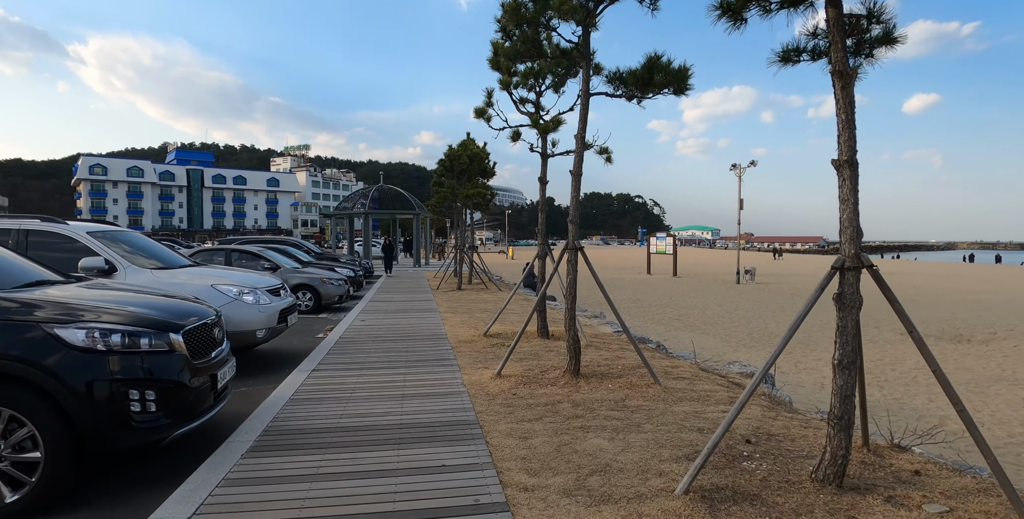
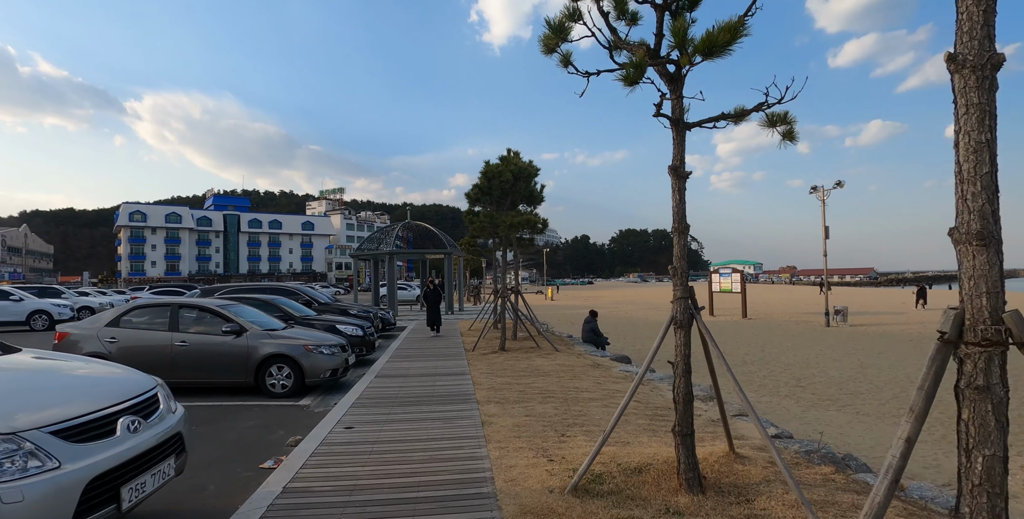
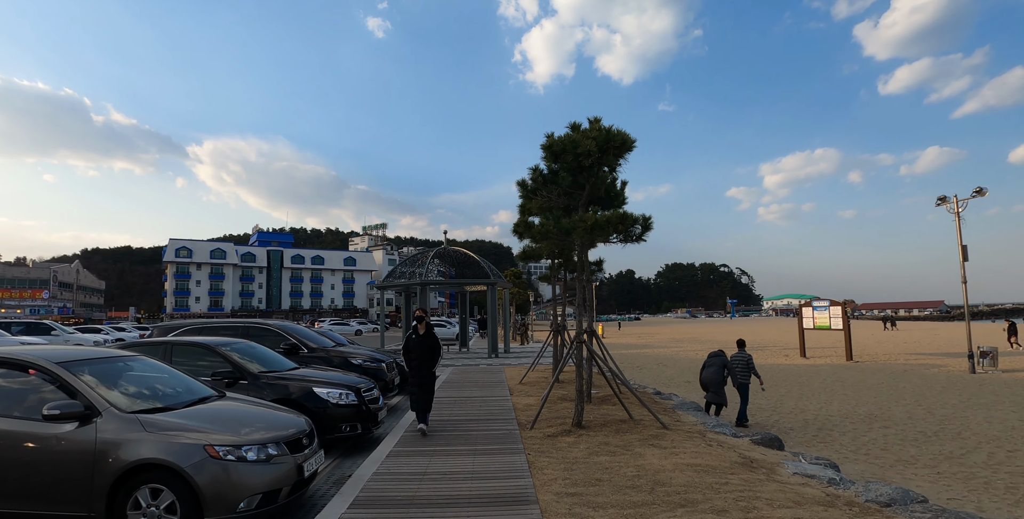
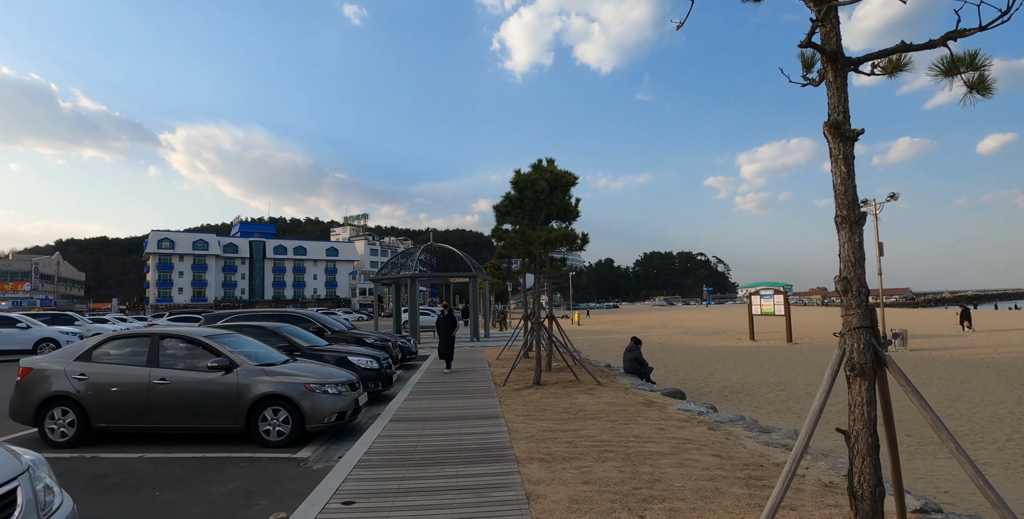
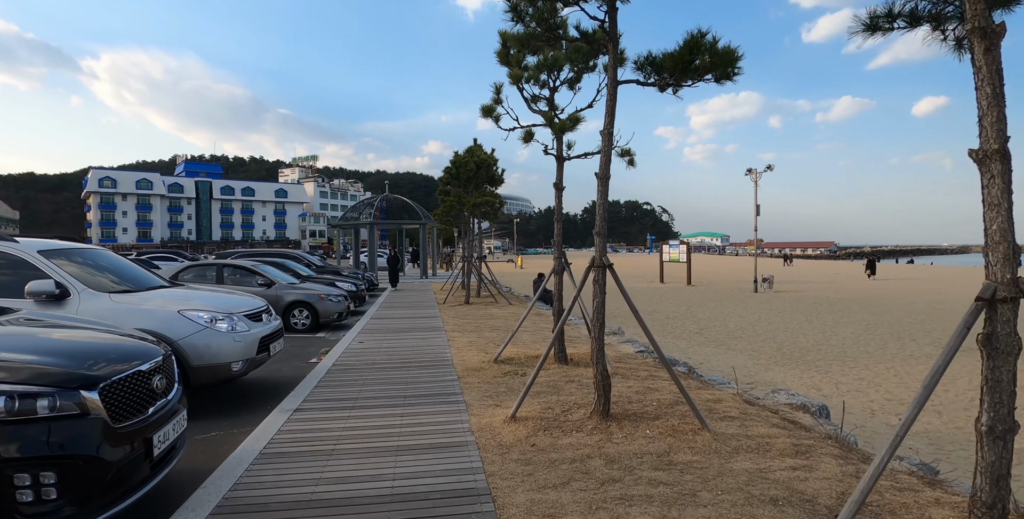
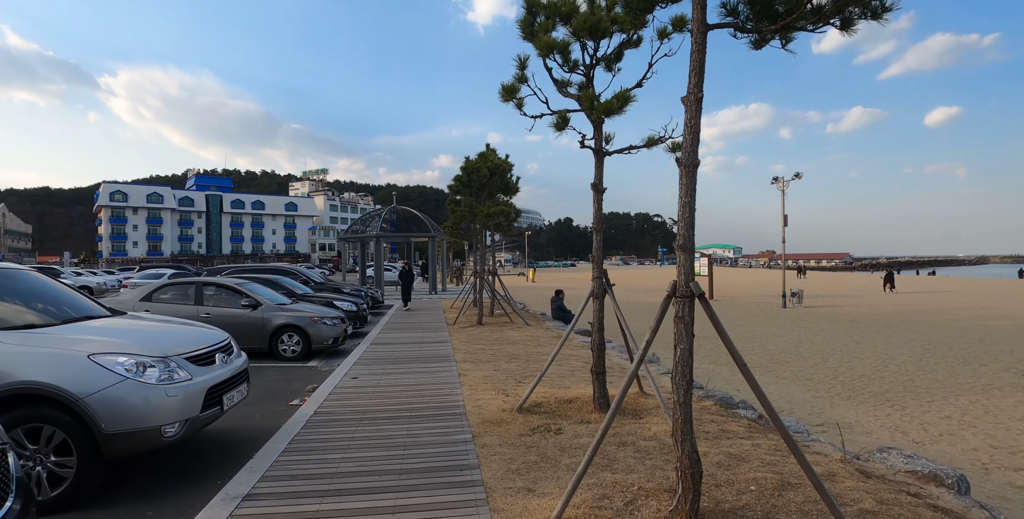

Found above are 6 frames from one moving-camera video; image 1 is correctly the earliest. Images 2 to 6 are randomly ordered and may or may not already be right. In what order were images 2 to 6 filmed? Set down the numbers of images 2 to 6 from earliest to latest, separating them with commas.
5, 6, 2, 4, 3
